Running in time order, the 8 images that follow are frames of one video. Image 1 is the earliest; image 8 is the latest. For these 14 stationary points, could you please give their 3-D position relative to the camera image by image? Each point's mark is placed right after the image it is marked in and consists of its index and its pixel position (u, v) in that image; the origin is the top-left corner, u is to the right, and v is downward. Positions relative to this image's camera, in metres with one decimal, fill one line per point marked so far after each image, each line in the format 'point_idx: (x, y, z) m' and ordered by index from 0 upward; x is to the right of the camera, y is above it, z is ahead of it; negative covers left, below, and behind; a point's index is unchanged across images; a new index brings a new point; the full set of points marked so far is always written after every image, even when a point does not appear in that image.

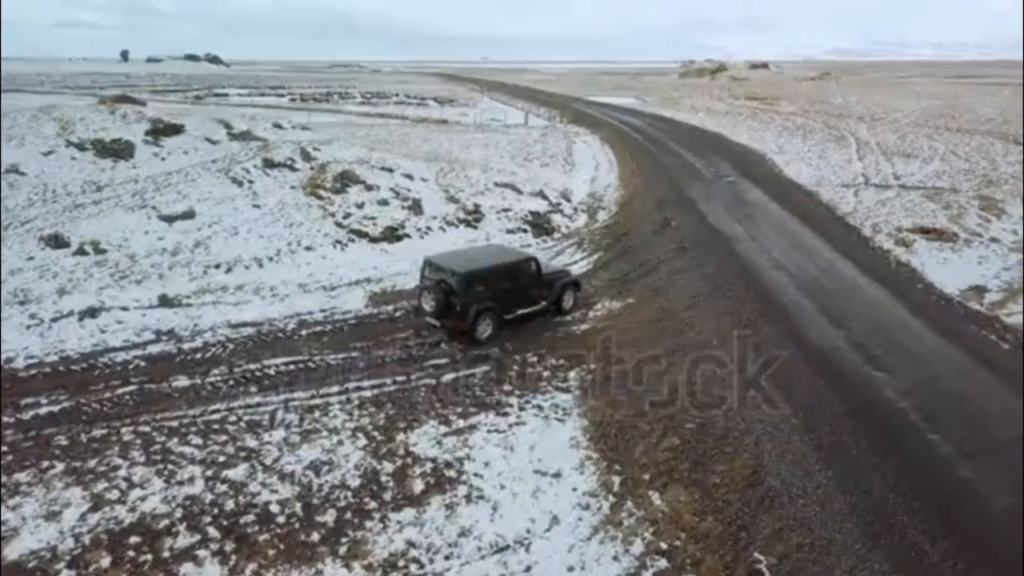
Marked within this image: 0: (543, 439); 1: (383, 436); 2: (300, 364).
0: (+0.4, -2.0, +10.3) m
1: (-1.6, -1.9, +10.2) m
2: (-3.2, -1.1, +12.0) m
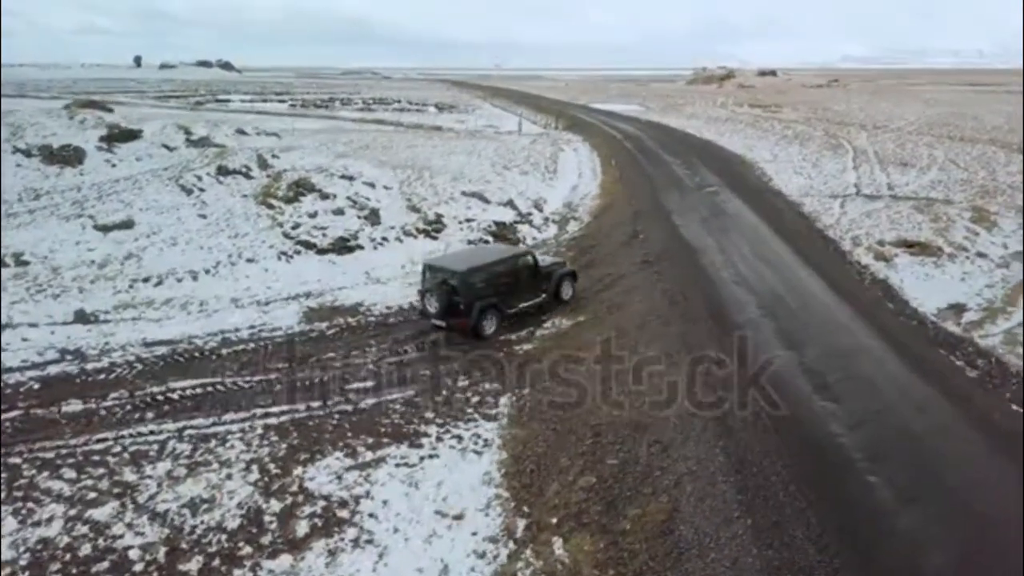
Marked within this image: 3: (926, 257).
0: (-0.7, -2.2, +9.5) m
1: (-2.7, -2.1, +9.4) m
2: (-4.2, -1.4, +11.2) m
3: (+9.8, +0.7, +19.1) m
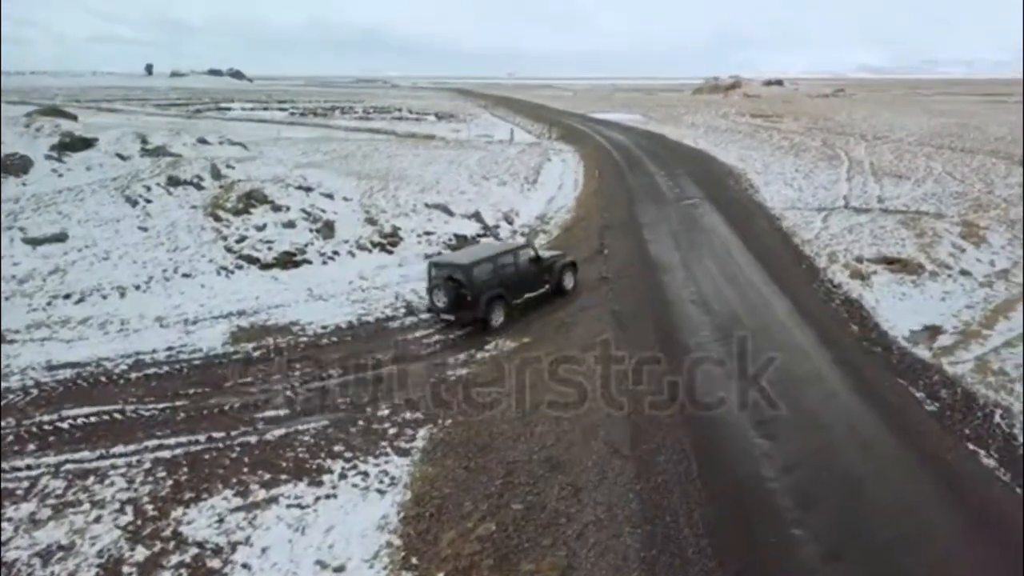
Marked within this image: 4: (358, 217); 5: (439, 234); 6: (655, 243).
0: (-1.8, -2.5, +8.7) m
1: (-3.8, -2.4, +8.6) m
2: (-5.3, -1.7, +10.4) m
3: (+8.9, +0.3, +18.2) m
4: (-3.7, +1.7, +19.2) m
5: (-1.7, +1.3, +19.2) m
6: (+3.5, +1.1, +19.3) m
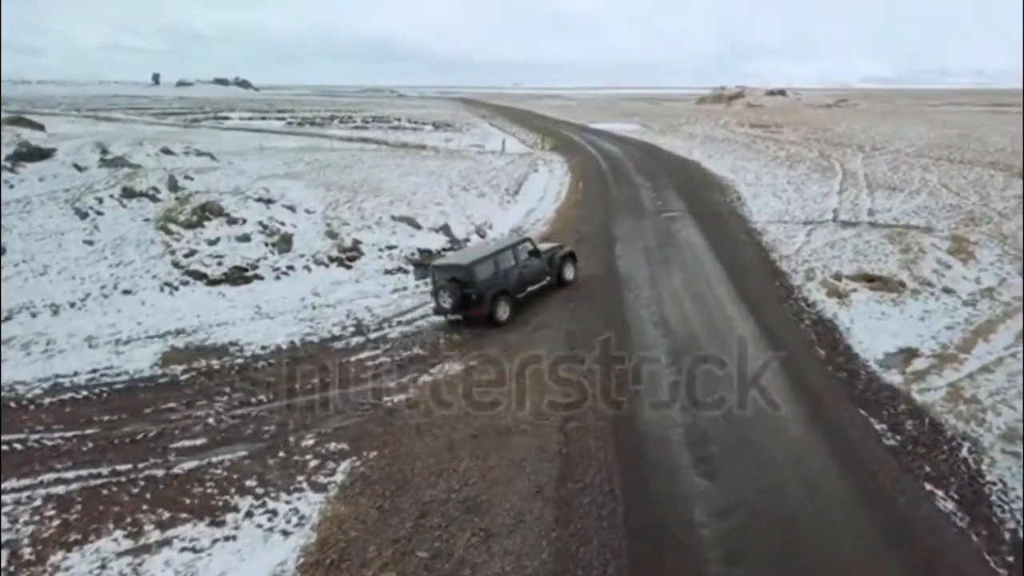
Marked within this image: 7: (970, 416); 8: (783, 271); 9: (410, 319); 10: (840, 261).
0: (-2.7, -2.7, +8.0) m
1: (-4.7, -2.6, +7.9) m
2: (-6.2, -1.9, +9.8) m
3: (+8.1, -0.1, +17.4) m
4: (-4.5, +1.3, +18.6) m
5: (-2.5, +0.9, +18.5) m
6: (+2.7, +0.7, +18.6) m
7: (+6.4, -1.8, +11.2) m
8: (+6.1, +0.3, +18.1) m
9: (-1.9, -0.6, +15.3) m
10: (+8.0, +0.7, +19.5) m
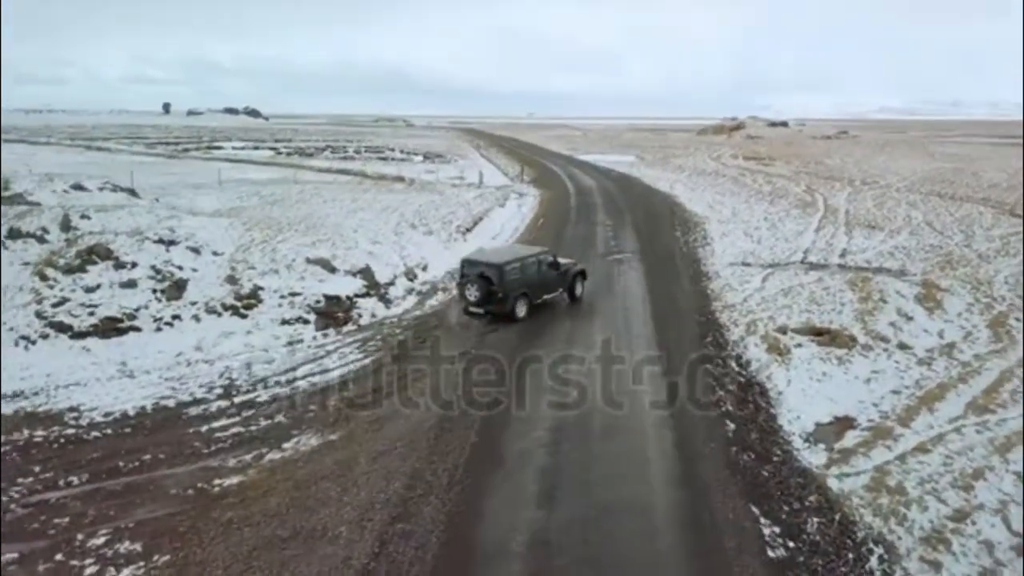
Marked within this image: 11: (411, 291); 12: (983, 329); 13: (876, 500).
0: (-4.6, -3.4, +6.4) m
1: (-6.7, -3.3, +6.3) m
2: (-8.1, -2.7, +8.3) m
3: (+6.2, -1.2, +15.8) m
4: (-6.3, +0.3, +17.2) m
5: (-4.3, -0.1, +17.0) m
6: (+0.9, -0.4, +17.1) m
7: (+4.5, -2.7, +9.5) m
8: (+4.3, -0.8, +16.5) m
9: (-3.8, -1.6, +13.8) m
10: (+6.2, -0.5, +17.9) m
11: (-2.4, -0.1, +19.2) m
12: (+10.3, -0.9, +17.7) m
13: (+4.5, -2.6, +9.8) m
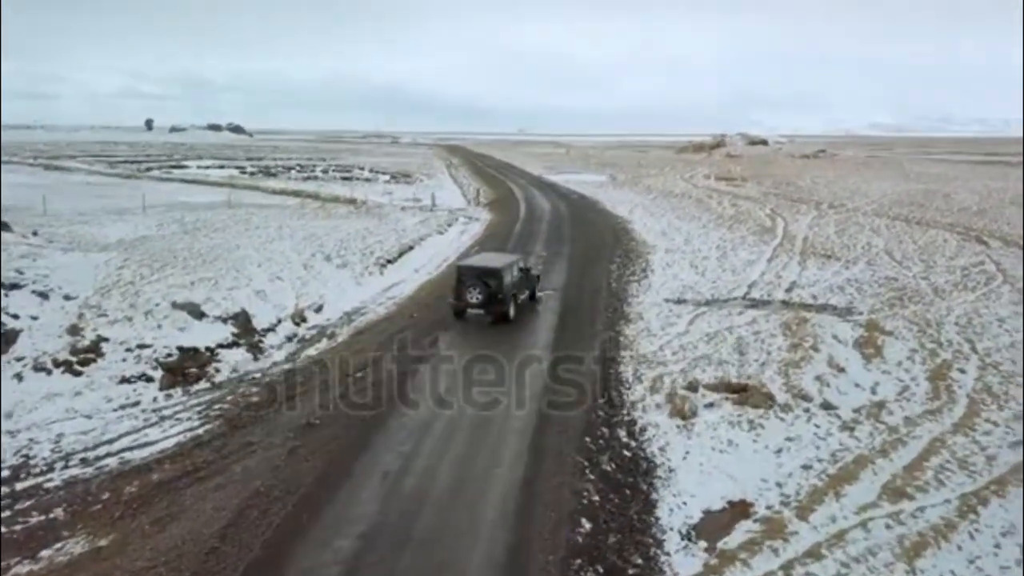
0: (-6.8, -4.2, +4.3) m
1: (-8.8, -4.1, +4.3) m
2: (-10.3, -3.4, +6.2) m
3: (+4.0, -2.1, +13.9) m
4: (-8.5, -0.7, +15.2) m
5: (-6.6, -1.1, +15.1) m
6: (-1.4, -1.4, +15.2) m
7: (+2.3, -3.5, +7.6) m
8: (+2.0, -1.7, +14.6) m
9: (-6.0, -2.4, +11.8) m
10: (+3.9, -1.5, +16.0) m
11: (-4.7, -1.1, +17.3) m
12: (+8.1, -1.9, +15.9) m
13: (+2.3, -3.4, +7.9) m
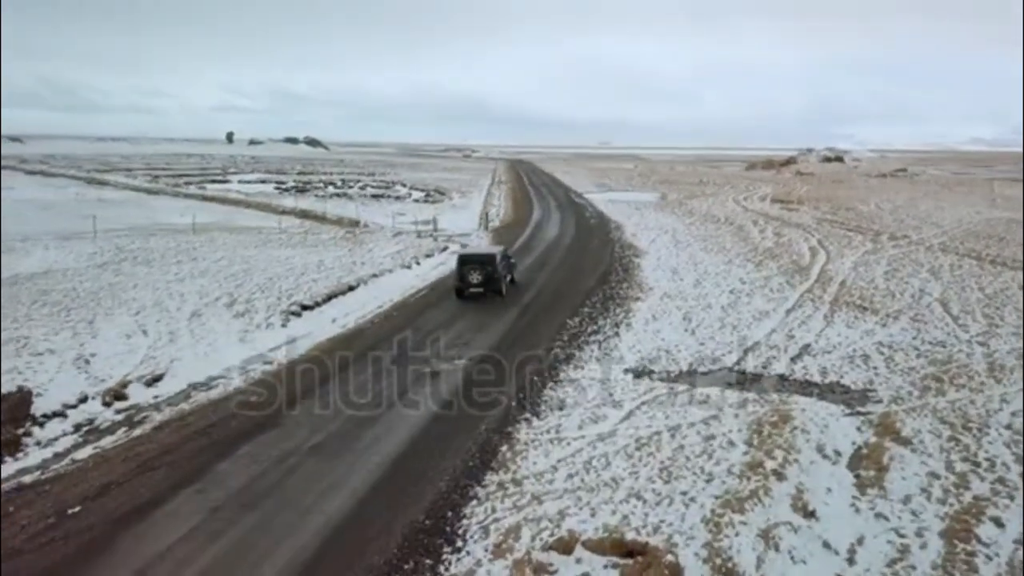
0: (-10.4, -5.1, +0.5) m
1: (-12.5, -5.0, +0.7) m
2: (-13.7, -4.3, +2.7) m
3: (+1.2, -3.5, +9.0) m
4: (-11.1, -1.8, +11.5) m
5: (-9.2, -2.2, +11.2) m
6: (-4.0, -2.6, +10.8) m
7: (-1.1, -4.7, +2.9) m
8: (-0.6, -3.0, +9.9) m
9: (-8.9, -3.5, +7.9) m
10: (+1.4, -2.9, +11.1) m
11: (-7.0, -2.3, +13.2) m
12: (+5.5, -3.3, +10.6) m
13: (-1.1, -4.6, +3.2) m
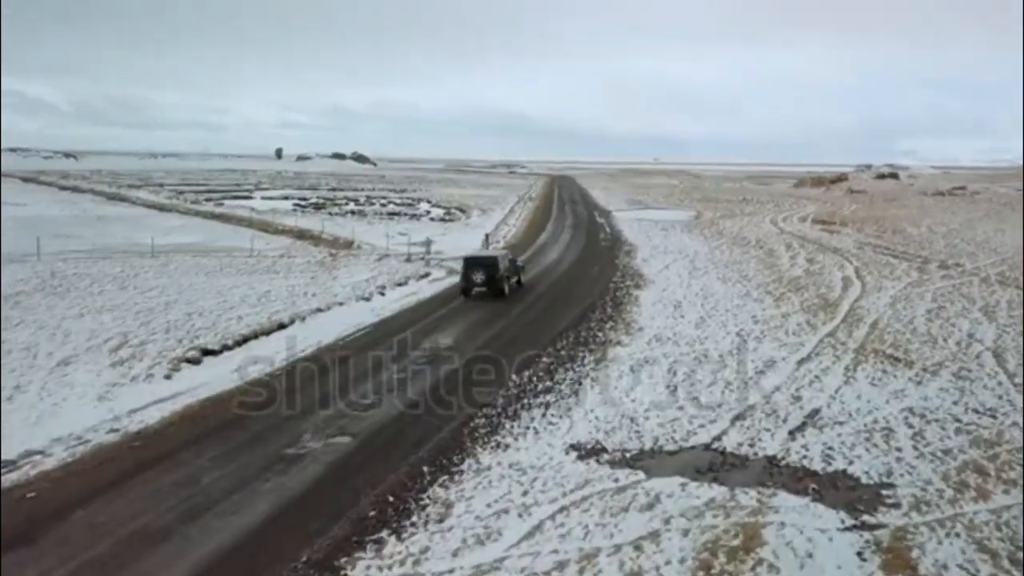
0: (-13.1, -5.6, -2.6) m
1: (-15.1, -5.4, -2.3) m
2: (-16.2, -4.8, -0.2) m
3: (-0.9, -4.3, +5.2) m
4: (-13.0, -2.5, +8.5) m
5: (-11.1, -2.9, +8.1) m
6: (-6.0, -3.4, +7.3) m
7: (-3.6, -5.3, -0.8) m
8: (-2.7, -3.8, +6.2) m
9: (-11.1, -4.2, +4.7) m
10: (-0.6, -3.7, +7.3) m
11: (-8.9, -3.1, +9.9) m
12: (+3.5, -4.2, +6.5) m
13: (-3.6, -5.2, -0.5) m
